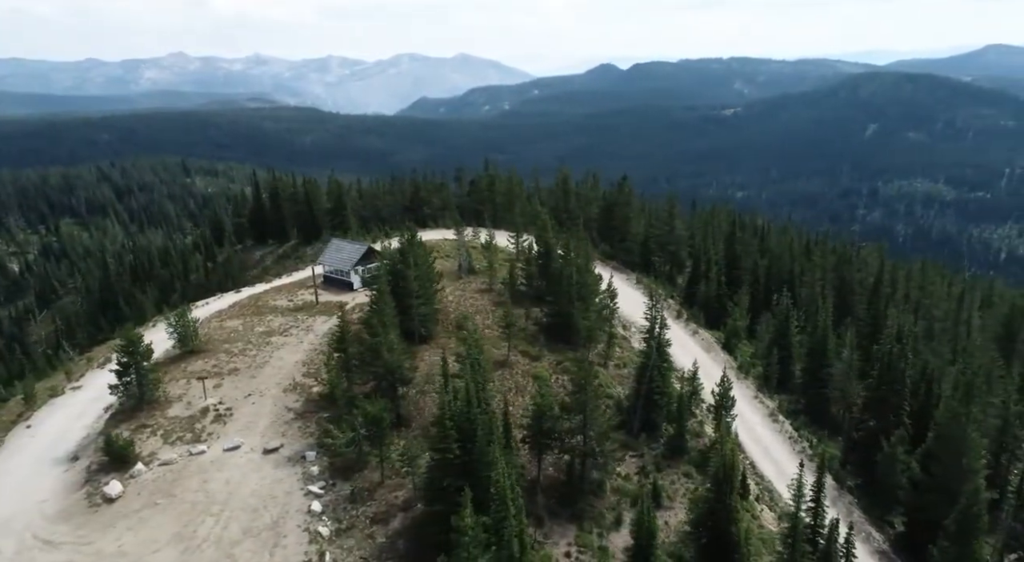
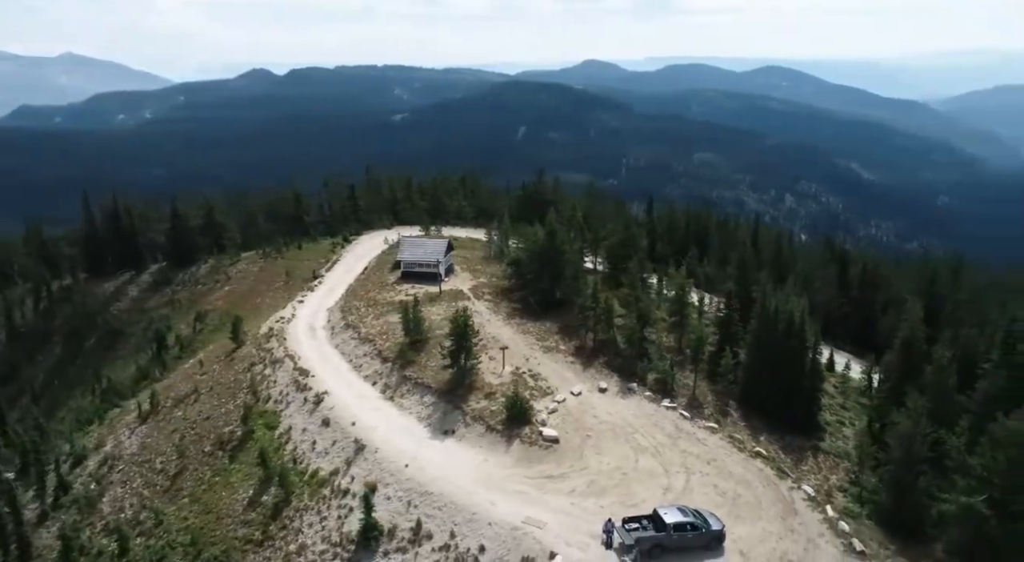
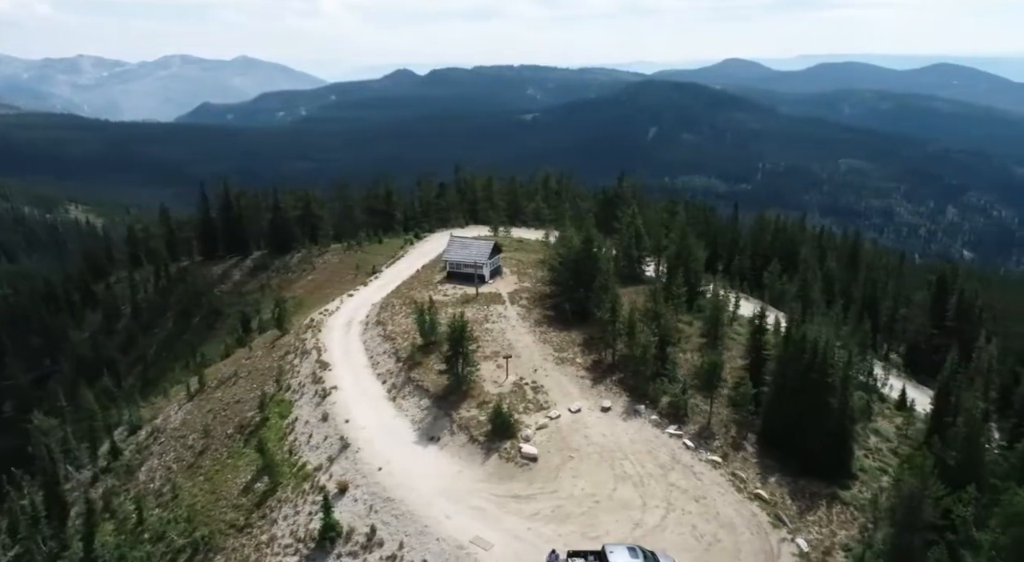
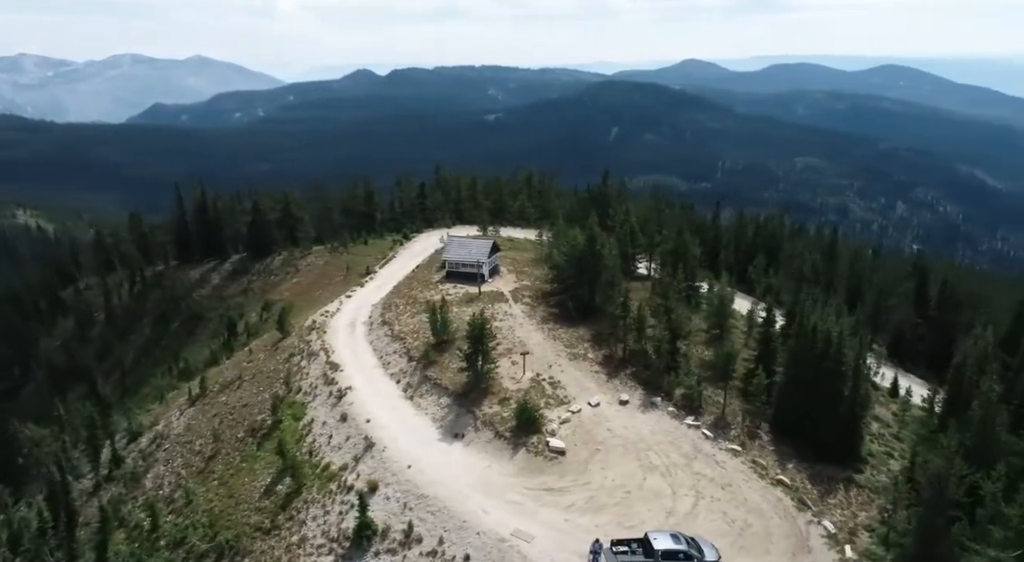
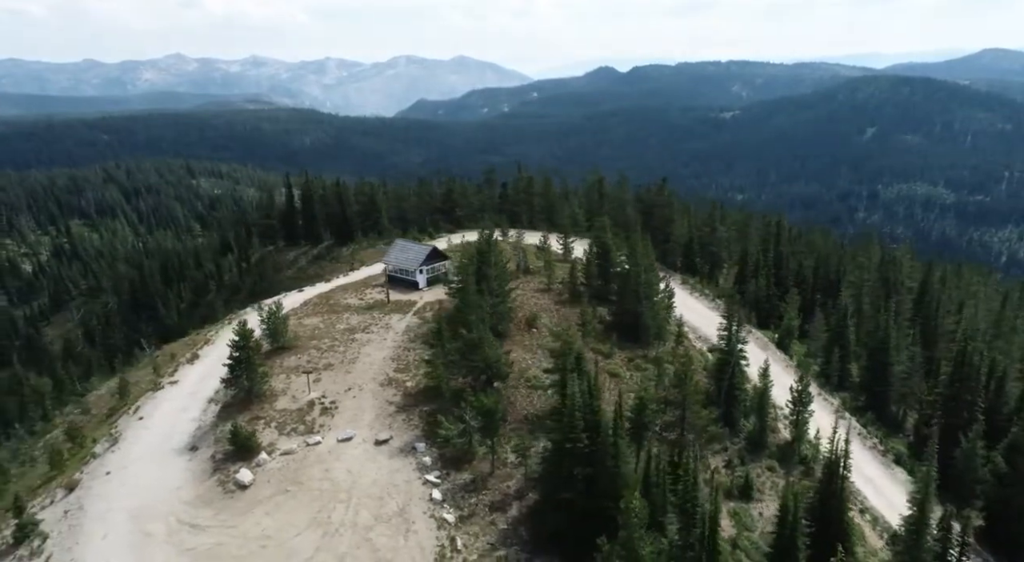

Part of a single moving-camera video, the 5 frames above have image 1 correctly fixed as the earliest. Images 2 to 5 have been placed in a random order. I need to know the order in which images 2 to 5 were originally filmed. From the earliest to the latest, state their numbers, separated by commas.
5, 3, 4, 2
